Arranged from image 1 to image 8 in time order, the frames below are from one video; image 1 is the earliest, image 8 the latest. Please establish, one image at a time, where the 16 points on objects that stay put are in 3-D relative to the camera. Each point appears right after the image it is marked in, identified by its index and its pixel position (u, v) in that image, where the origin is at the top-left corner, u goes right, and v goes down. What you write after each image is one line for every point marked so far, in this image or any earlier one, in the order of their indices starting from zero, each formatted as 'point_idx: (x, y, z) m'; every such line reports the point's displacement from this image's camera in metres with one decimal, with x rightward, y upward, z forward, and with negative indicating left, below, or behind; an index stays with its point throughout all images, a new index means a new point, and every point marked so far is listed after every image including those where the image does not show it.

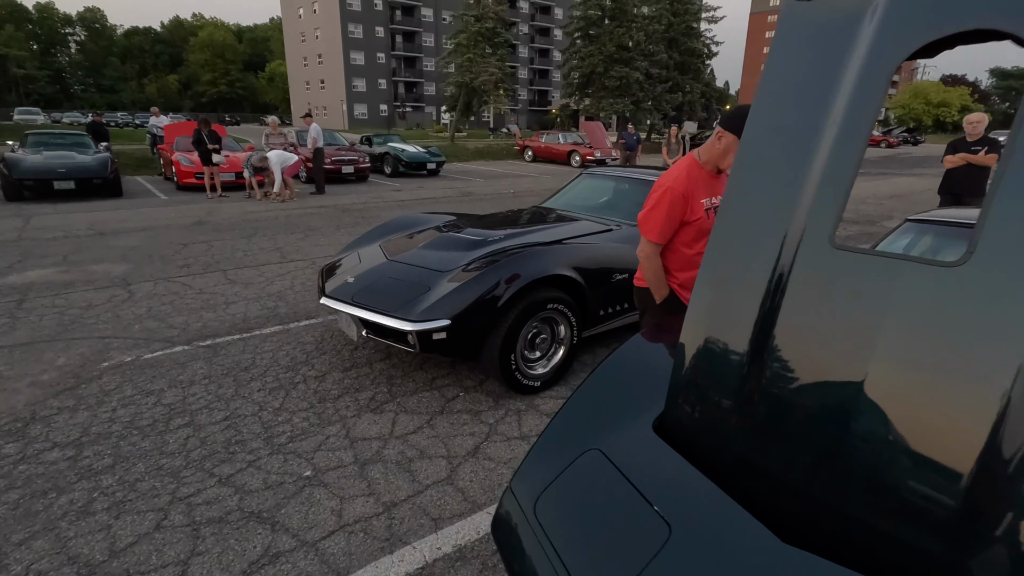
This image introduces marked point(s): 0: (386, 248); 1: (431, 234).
0: (-0.9, +0.3, +4.0) m
1: (-0.6, +0.4, +4.1) m
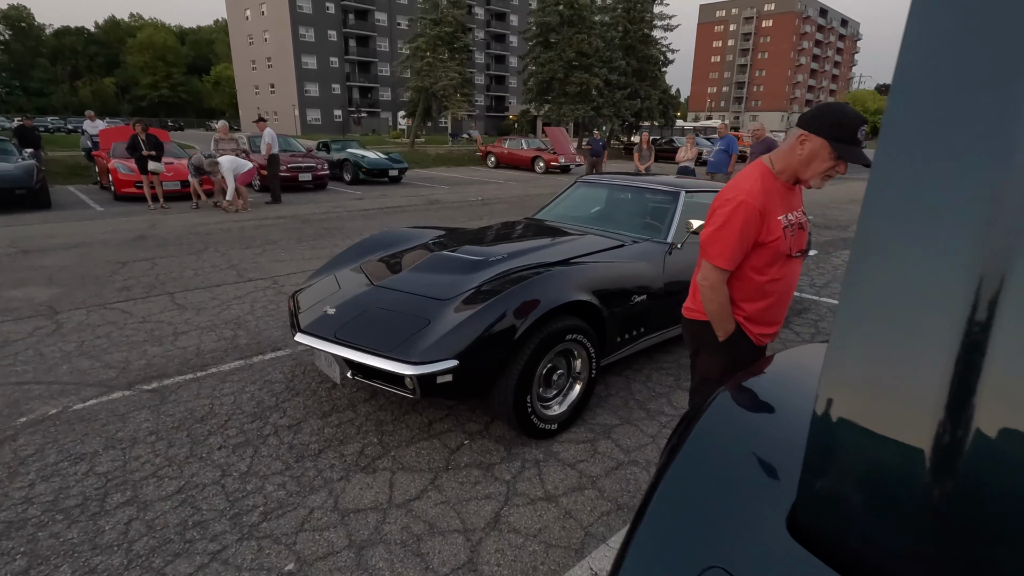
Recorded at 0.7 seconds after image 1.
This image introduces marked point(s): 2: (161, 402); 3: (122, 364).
0: (-0.9, +0.1, +3.4) m
1: (-0.5, +0.2, +3.5) m
2: (-2.2, -0.7, +3.3) m
3: (-2.8, -0.5, +3.8) m
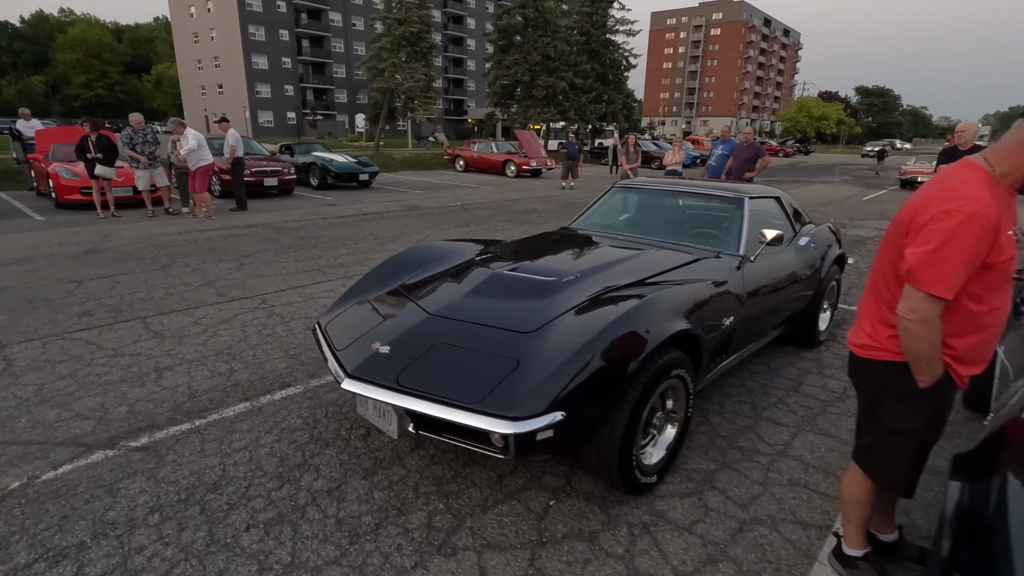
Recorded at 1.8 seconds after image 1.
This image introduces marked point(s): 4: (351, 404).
0: (-0.5, 0.0, +2.9) m
1: (-0.2, +0.1, +3.0) m
2: (-1.8, -0.9, +2.7) m
3: (-2.4, -0.7, +3.1) m
4: (-1.0, -0.7, +3.4) m
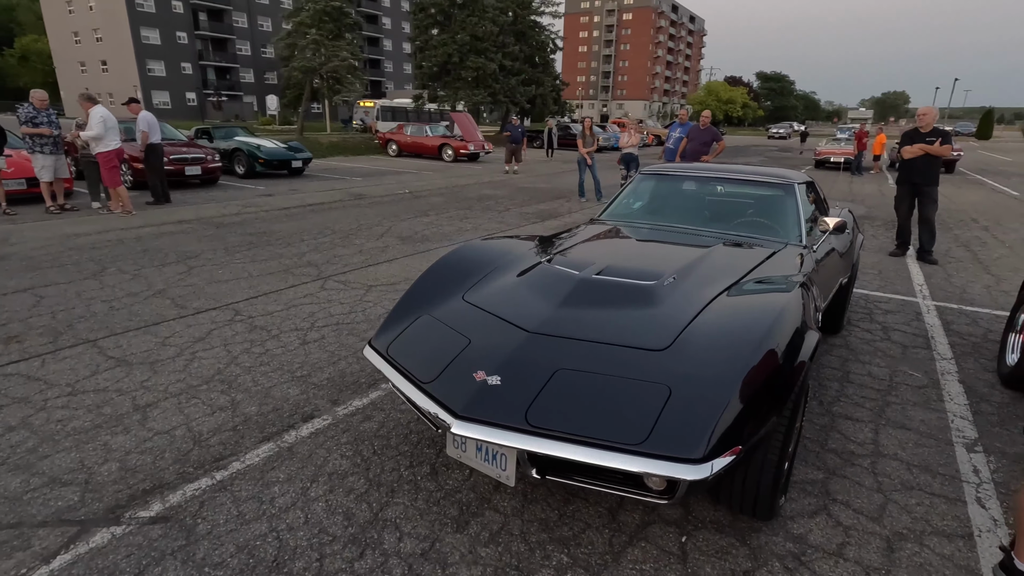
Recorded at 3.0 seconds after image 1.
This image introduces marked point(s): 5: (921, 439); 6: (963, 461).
0: (-0.1, -0.1, +2.5) m
1: (+0.2, +0.1, +2.6) m
2: (-1.3, -1.0, +2.1) m
3: (-2.0, -0.9, +2.4) m
4: (-0.6, -0.8, +2.9) m
5: (+2.2, -0.8, +2.9) m
6: (+2.3, -0.9, +2.7) m
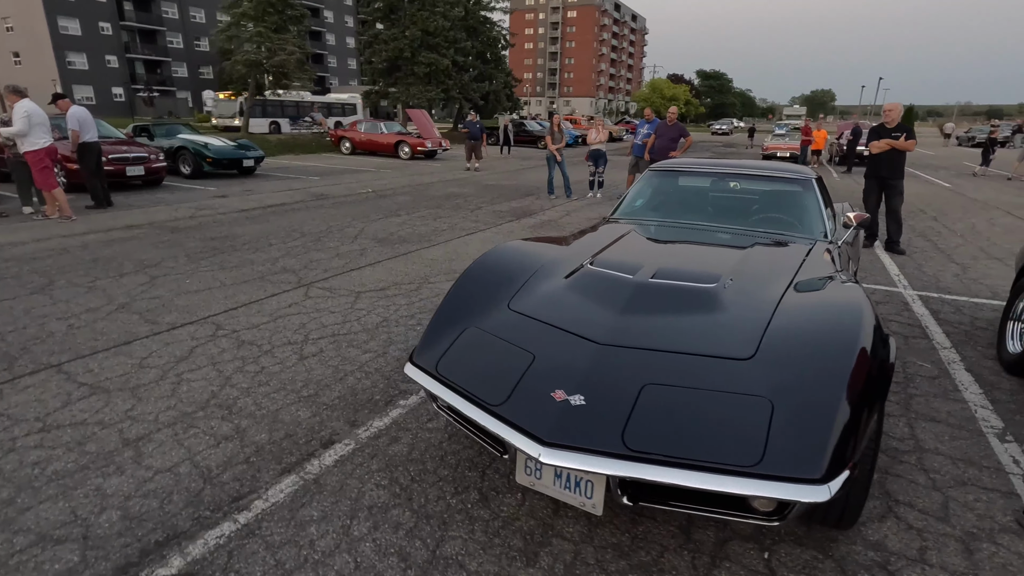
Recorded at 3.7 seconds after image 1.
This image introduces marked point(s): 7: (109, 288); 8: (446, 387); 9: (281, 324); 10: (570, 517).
0: (+0.2, -0.1, +2.3) m
1: (+0.4, 0.0, +2.5) m
2: (-1.0, -1.1, +1.8) m
3: (-1.7, -0.9, +2.1) m
4: (-0.4, -0.8, +2.6) m
5: (+2.4, -0.8, +3.0) m
6: (+2.5, -0.9, +2.8) m
7: (-3.8, 0.0, +5.0) m
8: (-0.2, -0.4, +2.1) m
9: (-1.8, -0.3, +4.2) m
10: (+0.2, -1.0, +2.2) m
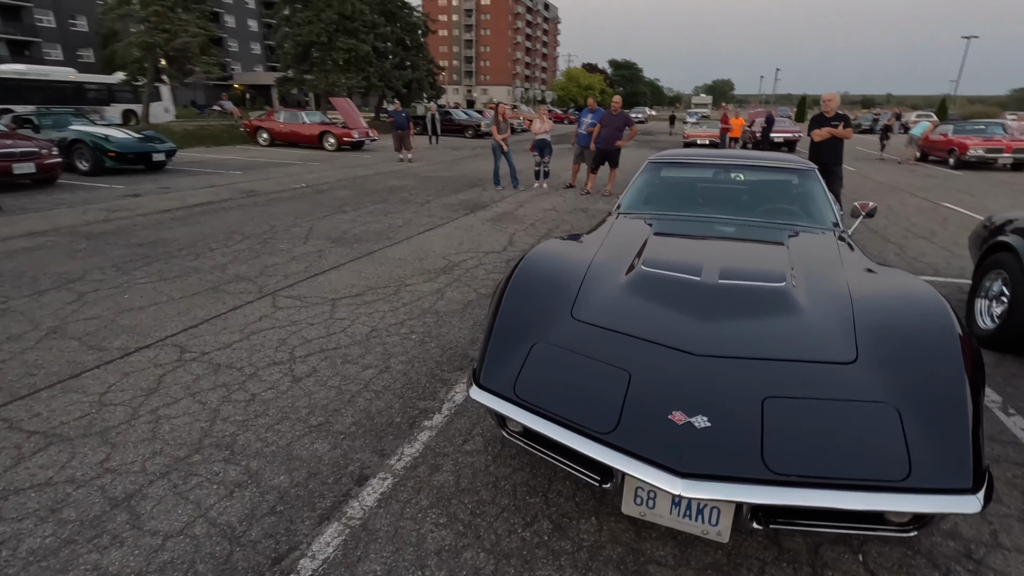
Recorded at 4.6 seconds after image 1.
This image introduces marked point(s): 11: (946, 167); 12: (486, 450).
0: (+0.4, -0.1, +2.1) m
1: (+0.7, 0.0, +2.3) m
2: (-0.6, -1.1, +1.5) m
3: (-1.3, -1.1, +1.7) m
4: (-0.1, -0.9, +2.4) m
5: (+2.6, -0.7, +3.1) m
6: (+2.7, -0.8, +3.0) m
7: (-3.8, -0.2, +4.3) m
8: (+0.1, -0.4, +1.9) m
9: (-1.8, -0.4, +3.8) m
10: (+0.6, -1.0, +2.1) m
11: (+14.9, +4.1, +18.4) m
12: (-0.1, -0.8, +2.6) m
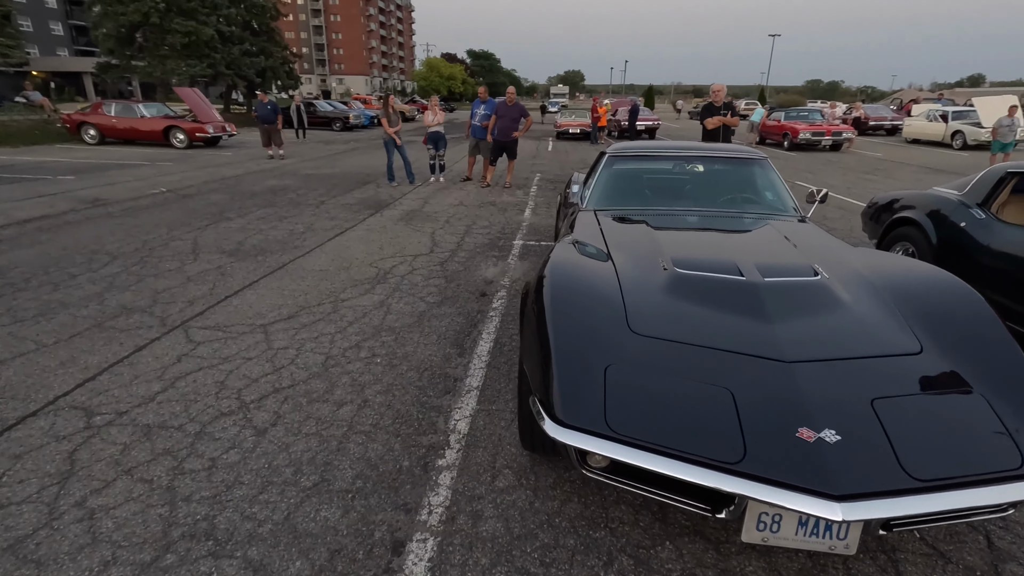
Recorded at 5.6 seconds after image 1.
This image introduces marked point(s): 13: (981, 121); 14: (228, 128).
0: (+0.7, -0.2, +2.0) m
1: (+0.8, 0.0, +2.2) m
2: (-0.1, -1.3, +1.2) m
3: (-0.9, -1.2, +1.2) m
4: (+0.1, -0.9, +2.2) m
5: (+2.6, -0.5, +3.5) m
6: (+2.7, -0.6, +3.3) m
7: (-4.0, -0.6, +3.1) m
8: (+0.4, -0.5, +1.7) m
9: (-1.9, -0.6, +3.1) m
10: (+0.9, -1.0, +2.0) m
11: (+10.6, +5.4, +21.0) m
12: (0.0, -0.9, +2.4) m
13: (+16.4, +5.8, +18.8) m
14: (-9.5, +5.4, +18.0) m
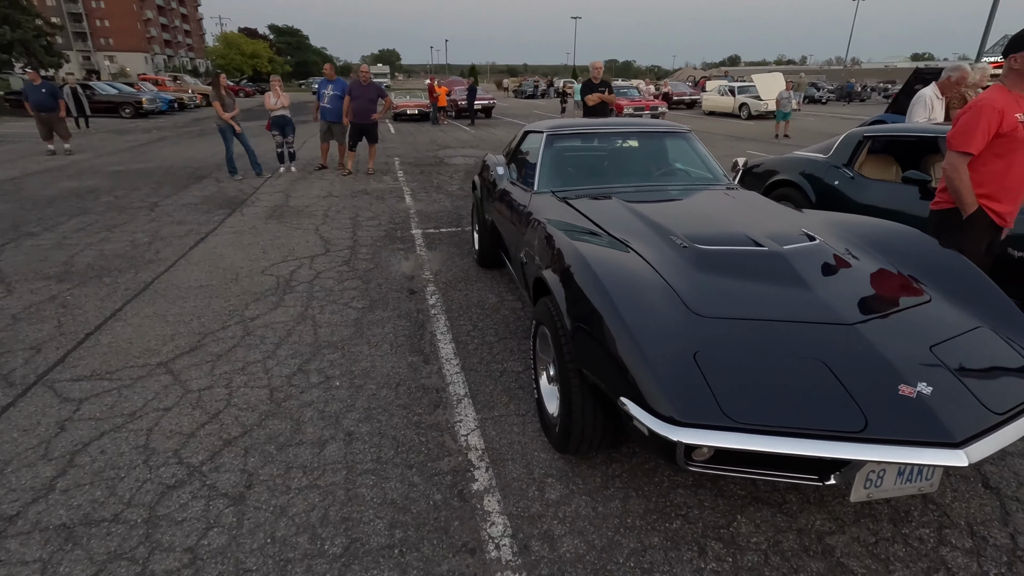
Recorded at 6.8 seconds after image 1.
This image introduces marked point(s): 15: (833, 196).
0: (+0.9, -0.1, +2.0) m
1: (+1.0, +0.1, +2.3) m
2: (+0.5, -1.3, +1.1) m
3: (-0.2, -1.3, +0.8) m
4: (+0.4, -0.9, +2.0) m
5: (+2.3, -0.2, +4.0) m
6: (+2.5, -0.2, +3.9) m
7: (-3.8, -1.0, +1.7) m
8: (+0.8, -0.4, +1.6) m
9: (-1.8, -0.8, +2.3) m
10: (+1.1, -0.9, +2.1) m
11: (+4.1, +7.0, +22.8) m
12: (+0.3, -0.8, +2.2) m
13: (+10.3, +8.0, +22.3) m
14: (-14.1, +4.5, +14.1) m
15: (+2.8, +0.8, +4.6) m
